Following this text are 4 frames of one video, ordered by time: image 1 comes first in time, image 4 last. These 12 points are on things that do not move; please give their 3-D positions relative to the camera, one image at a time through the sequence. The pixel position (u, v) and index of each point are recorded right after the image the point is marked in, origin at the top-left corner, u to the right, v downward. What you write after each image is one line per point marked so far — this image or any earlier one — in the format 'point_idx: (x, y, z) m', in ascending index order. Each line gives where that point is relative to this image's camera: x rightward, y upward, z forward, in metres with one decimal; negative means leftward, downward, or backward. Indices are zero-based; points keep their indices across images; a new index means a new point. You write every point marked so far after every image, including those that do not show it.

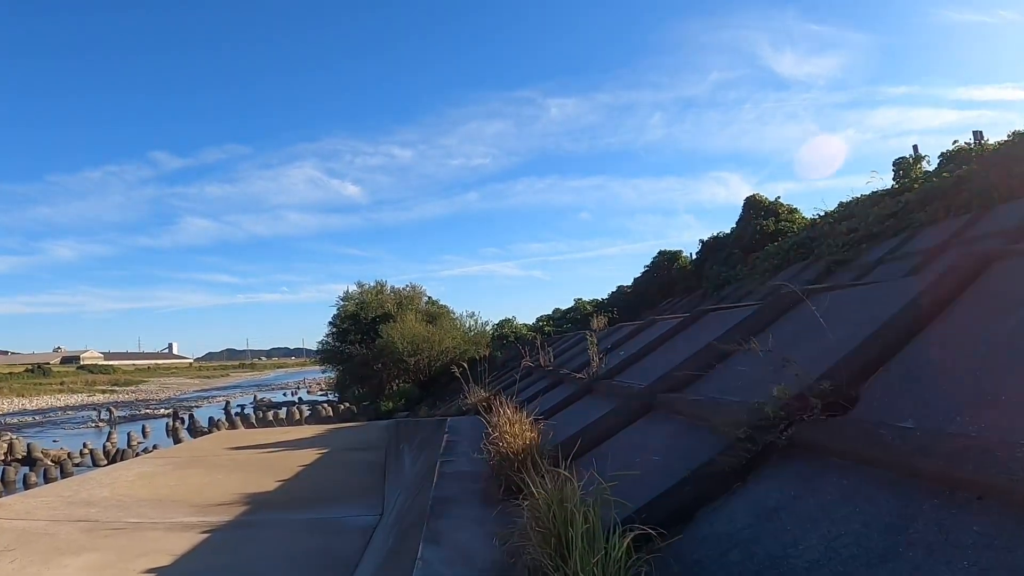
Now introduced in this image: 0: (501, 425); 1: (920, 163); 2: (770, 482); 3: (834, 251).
0: (-0.1, -1.0, +4.7) m
1: (+11.6, +3.5, +19.0) m
2: (+1.0, -0.8, +2.6) m
3: (+7.3, +0.8, +15.2) m
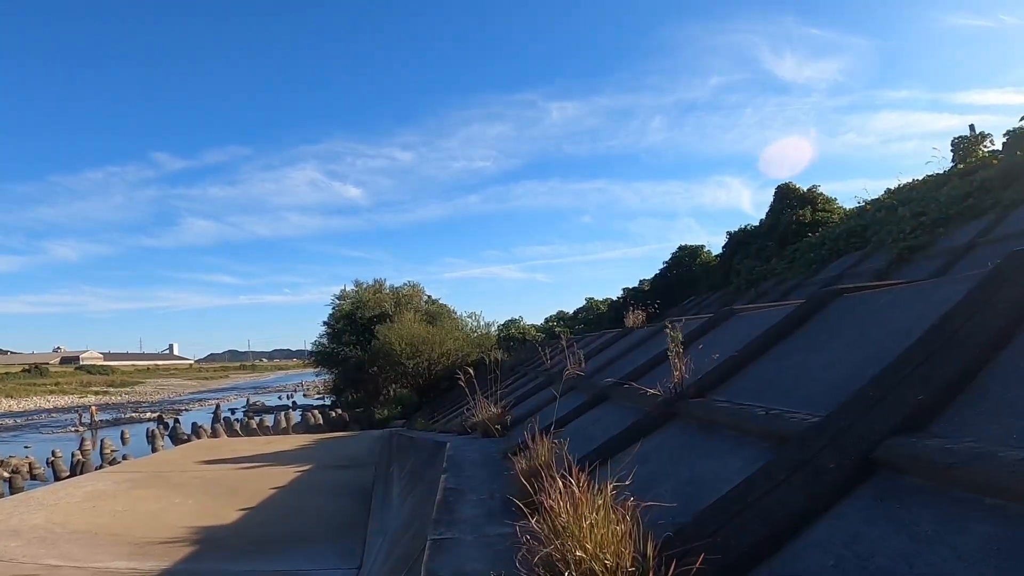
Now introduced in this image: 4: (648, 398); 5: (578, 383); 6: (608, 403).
0: (+0.1, -0.8, +2.6) m
1: (+11.8, +3.6, +16.8) m
2: (+1.2, -0.5, +0.4) m
3: (+7.6, +1.0, +13.0) m
4: (+0.9, -0.7, +4.1) m
5: (+0.6, -0.9, +6.4) m
6: (+0.7, -0.9, +5.0) m
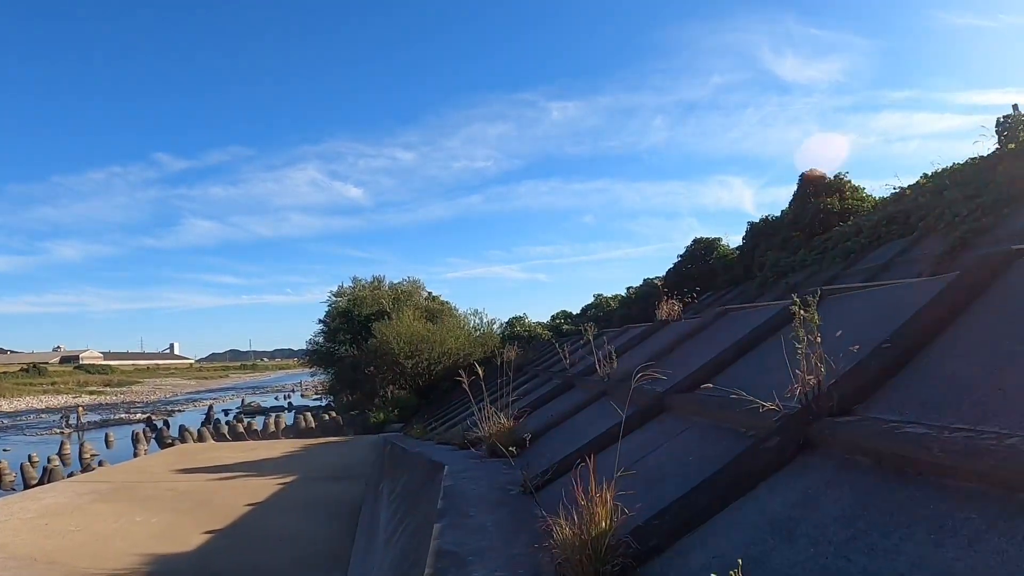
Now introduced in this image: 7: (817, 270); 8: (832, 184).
0: (+0.2, -0.6, +1.1) m
1: (+12.0, +3.8, +15.3) m
2: (+1.3, -0.4, -1.0) m
3: (+7.7, +1.1, +11.6) m
4: (+1.0, -0.5, +2.7) m
5: (+0.8, -0.8, +5.0) m
6: (+0.8, -0.7, +3.5) m
7: (+6.8, +0.4, +14.9) m
8: (+9.0, +2.9, +18.8) m
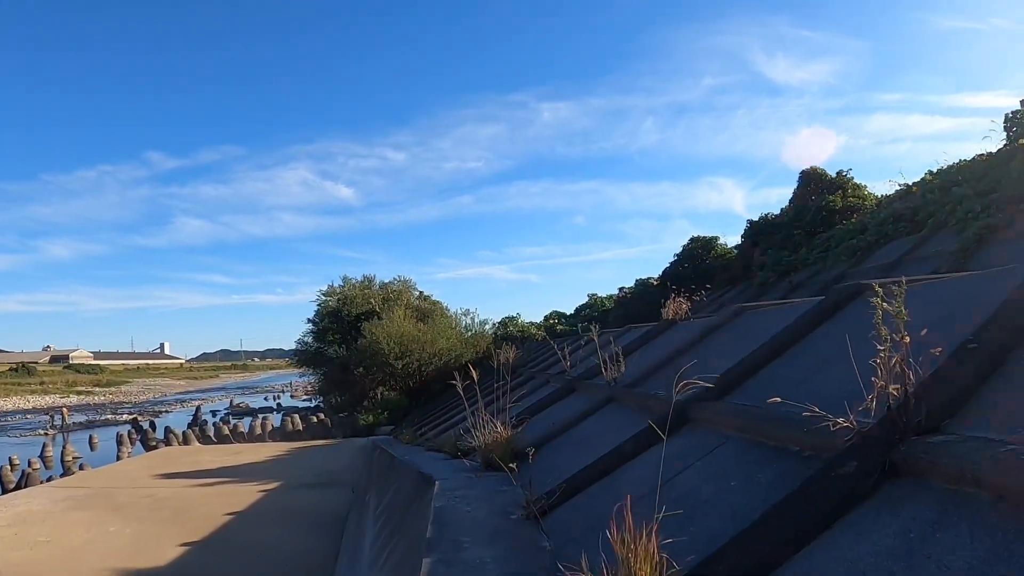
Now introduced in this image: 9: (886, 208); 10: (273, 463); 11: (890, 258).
0: (+0.3, -0.6, +0.6) m
1: (+11.9, +3.8, +15.0) m
2: (+1.4, -0.3, -1.5) m
3: (+7.6, +1.1, +11.2) m
4: (+1.0, -0.5, +2.2) m
5: (+0.7, -0.7, +4.5) m
6: (+0.8, -0.7, +3.1) m
7: (+6.7, +0.4, +14.5) m
8: (+8.9, +2.9, +18.4) m
9: (+8.3, +1.8, +14.9) m
10: (-5.0, -3.6, +13.9) m
11: (+6.7, +0.5, +11.9) m
